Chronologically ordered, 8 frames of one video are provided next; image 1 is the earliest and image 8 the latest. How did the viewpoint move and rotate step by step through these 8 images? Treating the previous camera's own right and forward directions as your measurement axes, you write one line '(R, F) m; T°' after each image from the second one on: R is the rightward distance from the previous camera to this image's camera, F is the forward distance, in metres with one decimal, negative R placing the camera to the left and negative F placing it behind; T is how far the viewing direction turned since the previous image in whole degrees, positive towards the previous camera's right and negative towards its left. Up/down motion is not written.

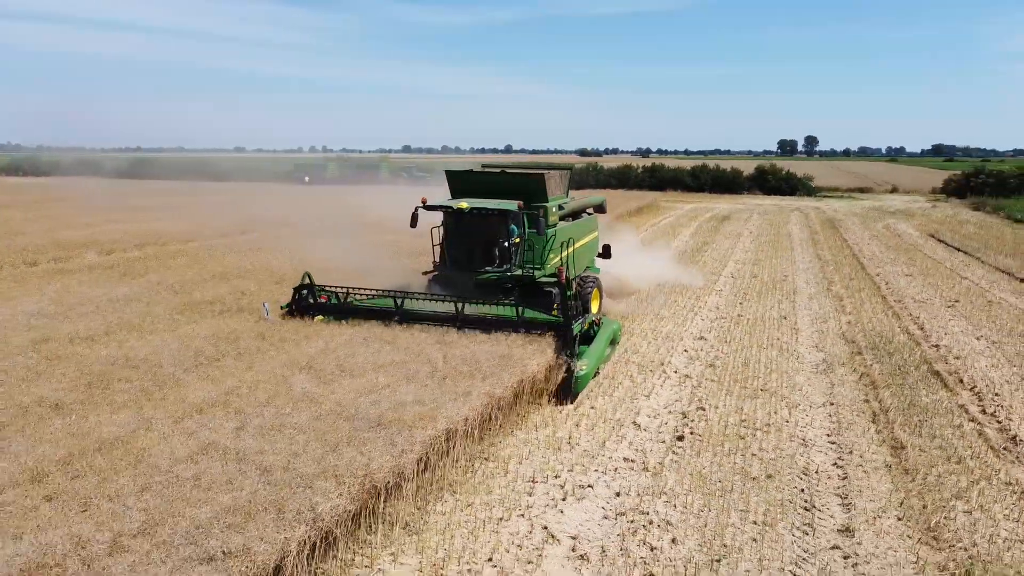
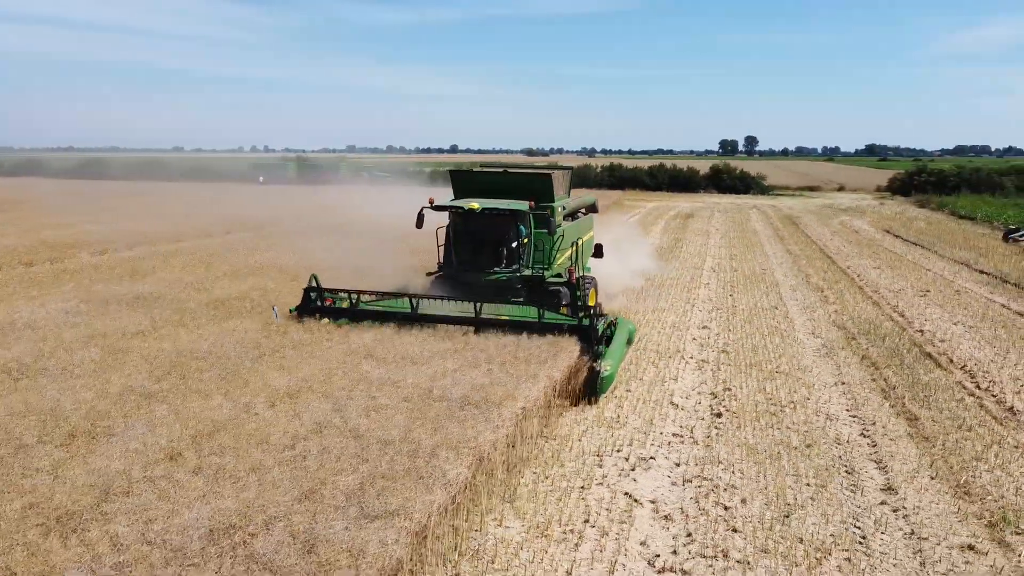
(-1.2, -0.6) m; +4°
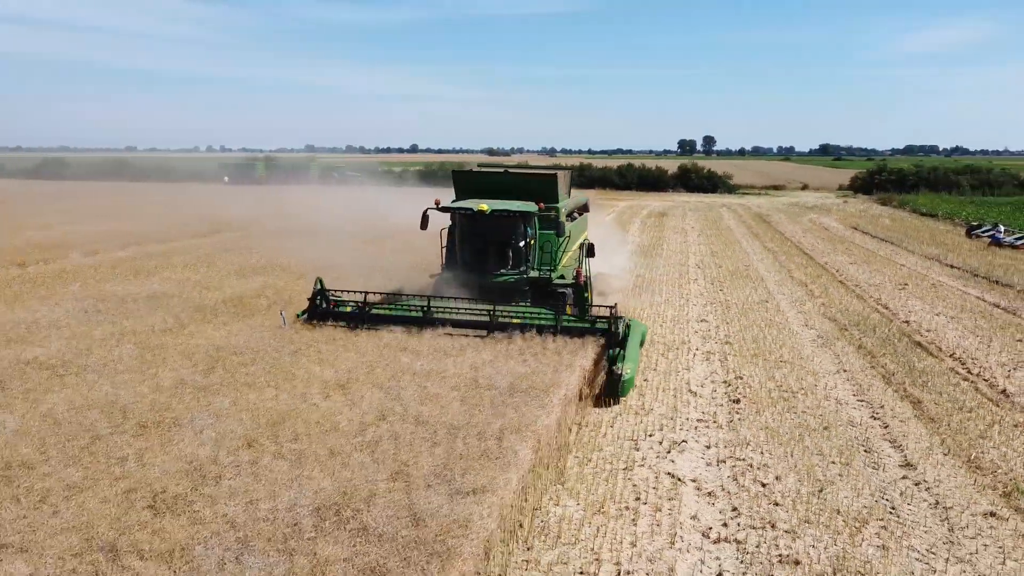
(-0.8, -0.4) m; +3°
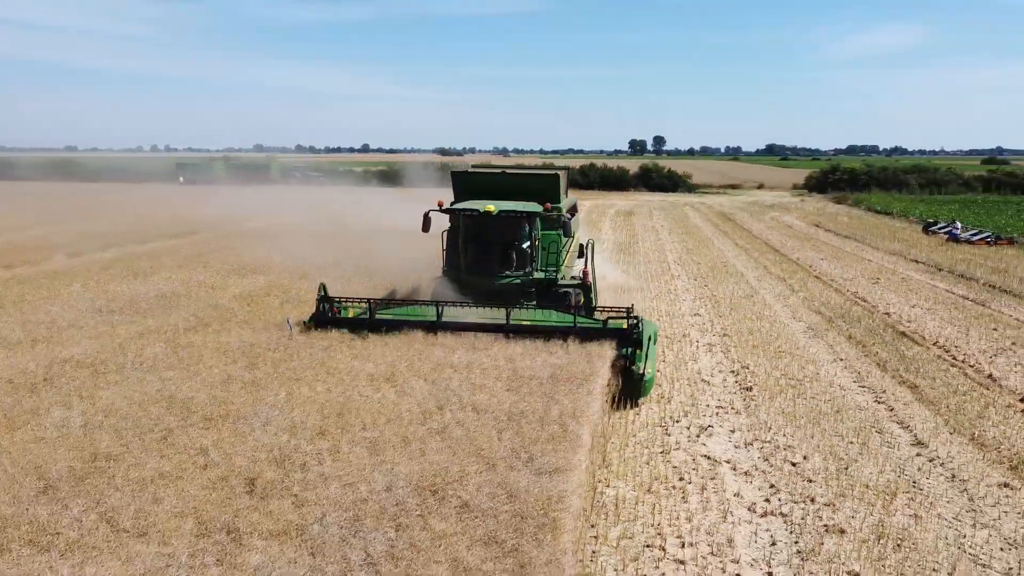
(-0.9, -0.3) m; +3°
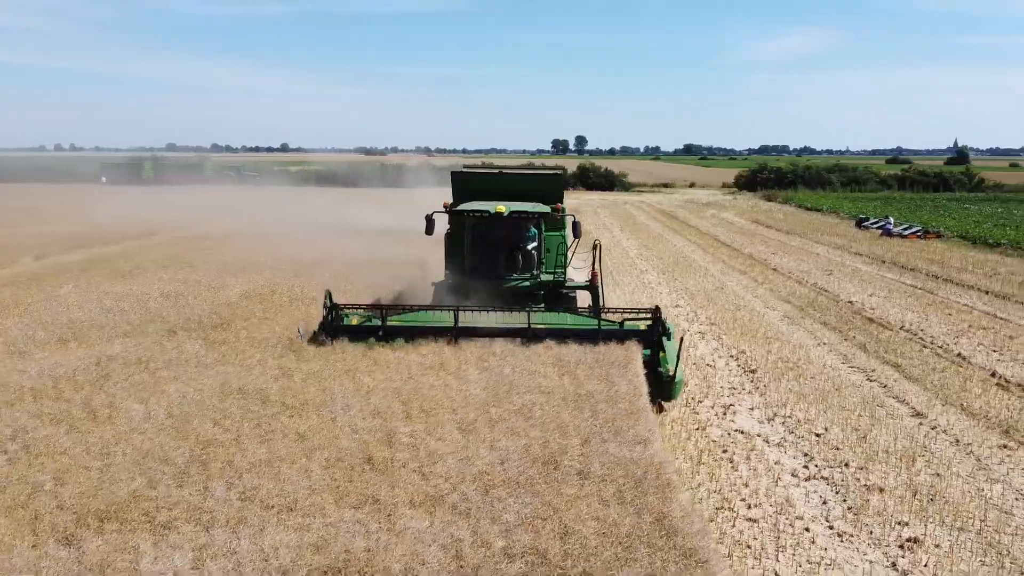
(-1.3, -0.5) m; +5°
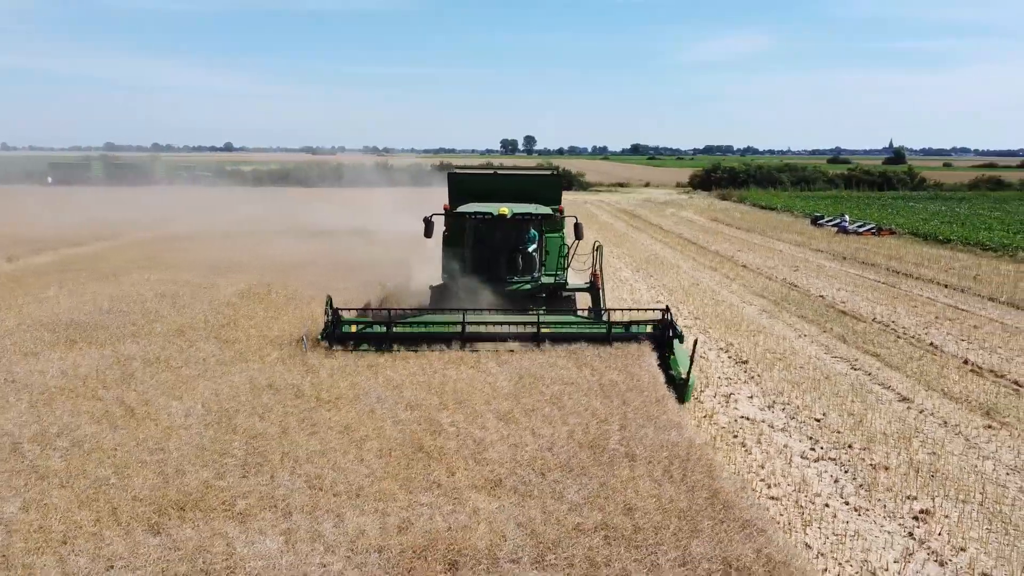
(-0.8, -0.3) m; +4°
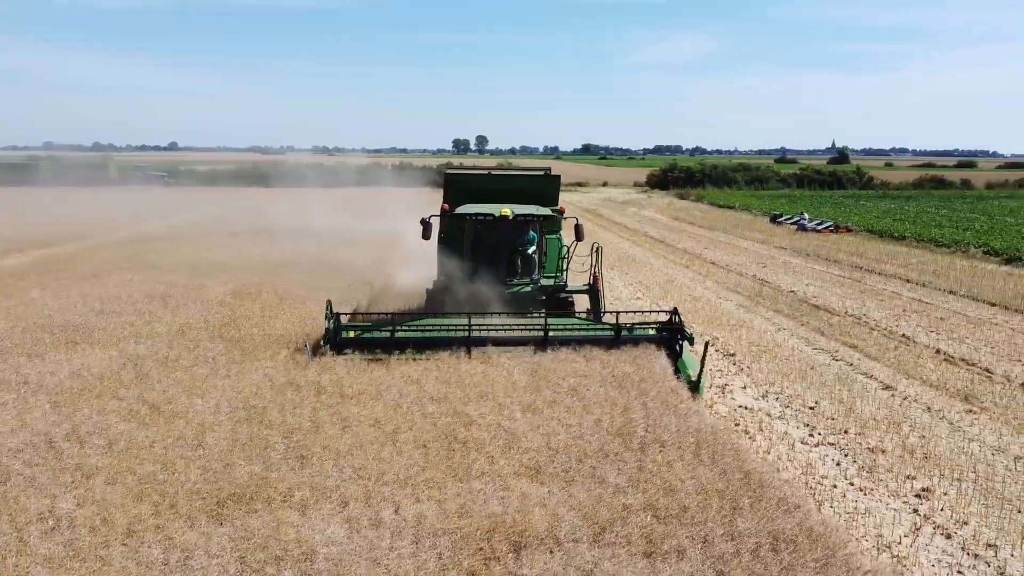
(-0.6, -0.2) m; +3°
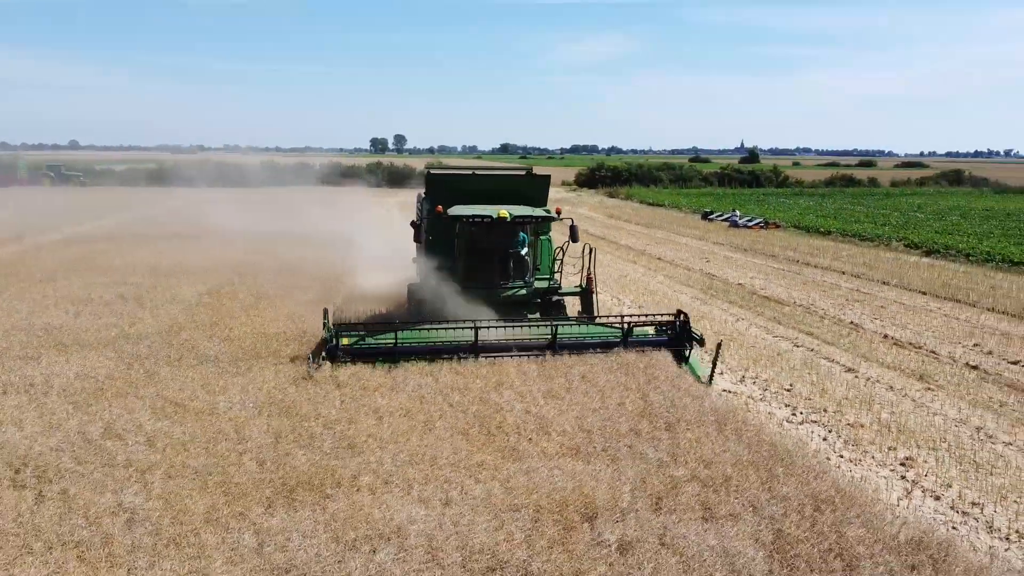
(-0.9, -0.3) m; +6°
